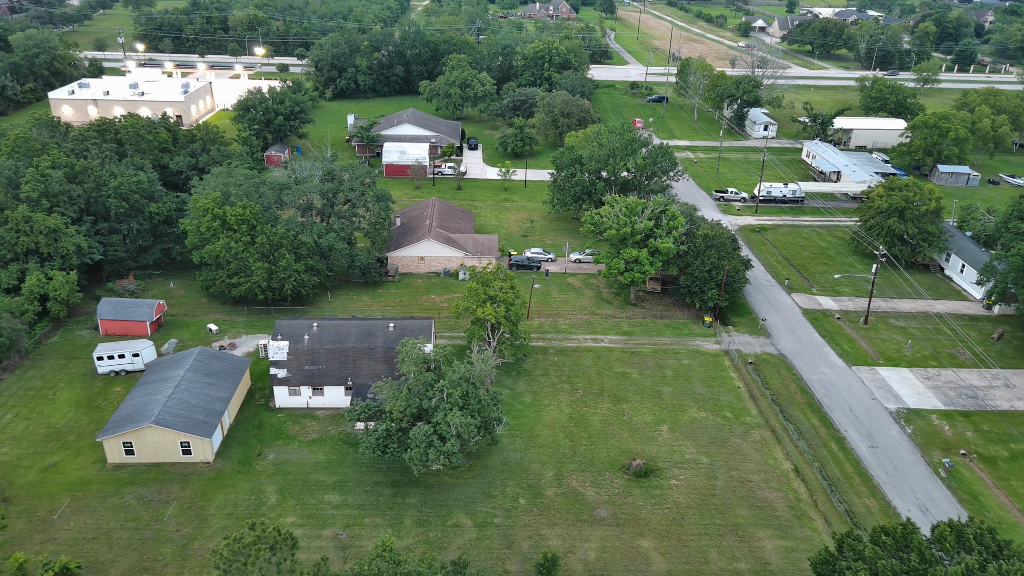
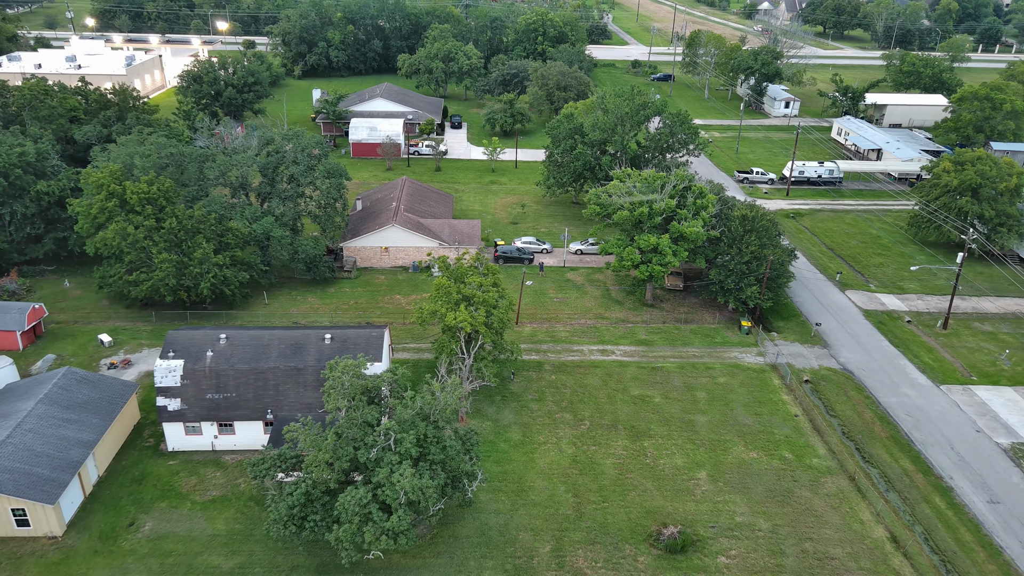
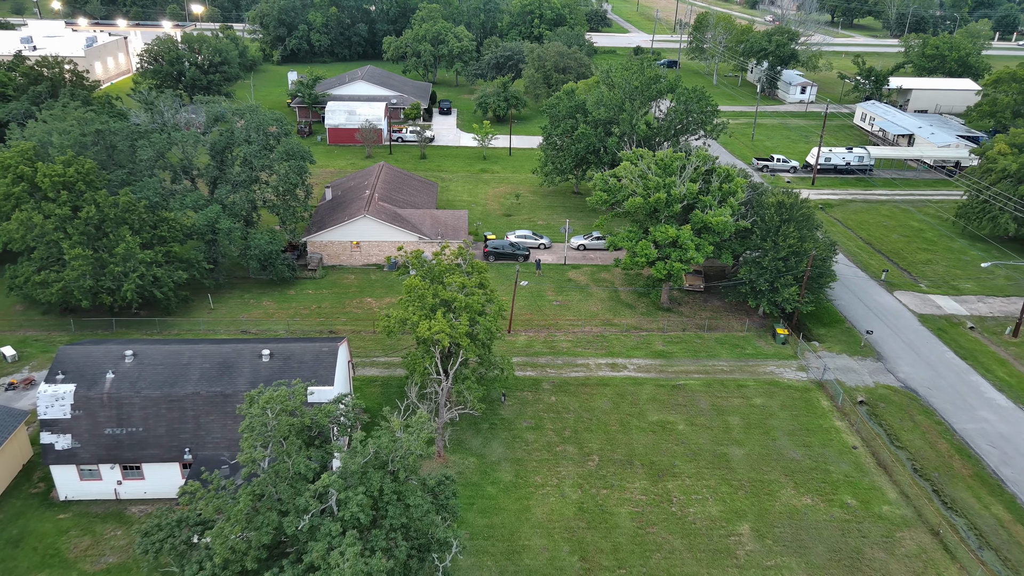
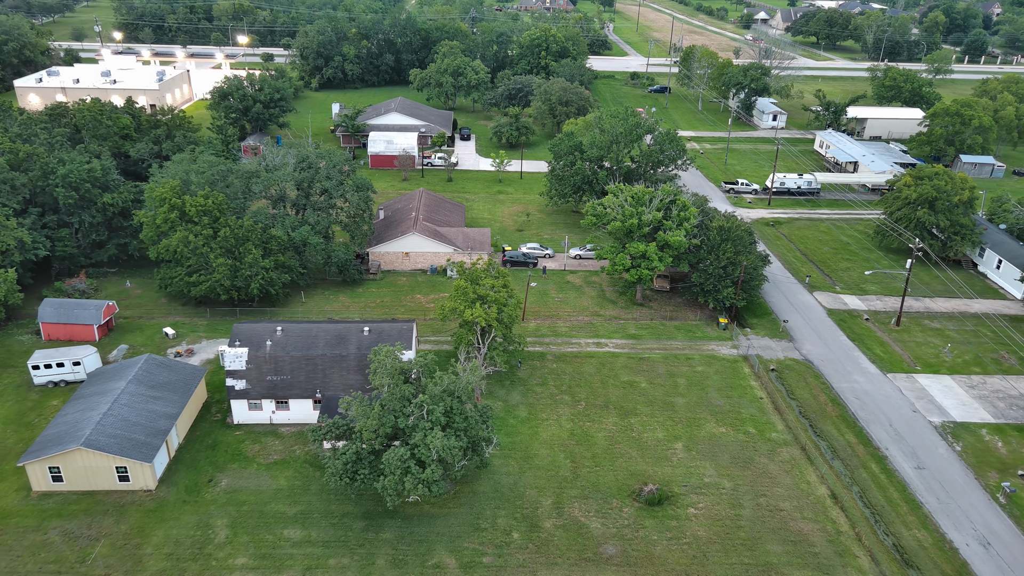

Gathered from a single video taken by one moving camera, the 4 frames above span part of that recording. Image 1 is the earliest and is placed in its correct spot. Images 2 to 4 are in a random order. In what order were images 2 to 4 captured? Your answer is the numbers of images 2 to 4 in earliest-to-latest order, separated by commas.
4, 2, 3
